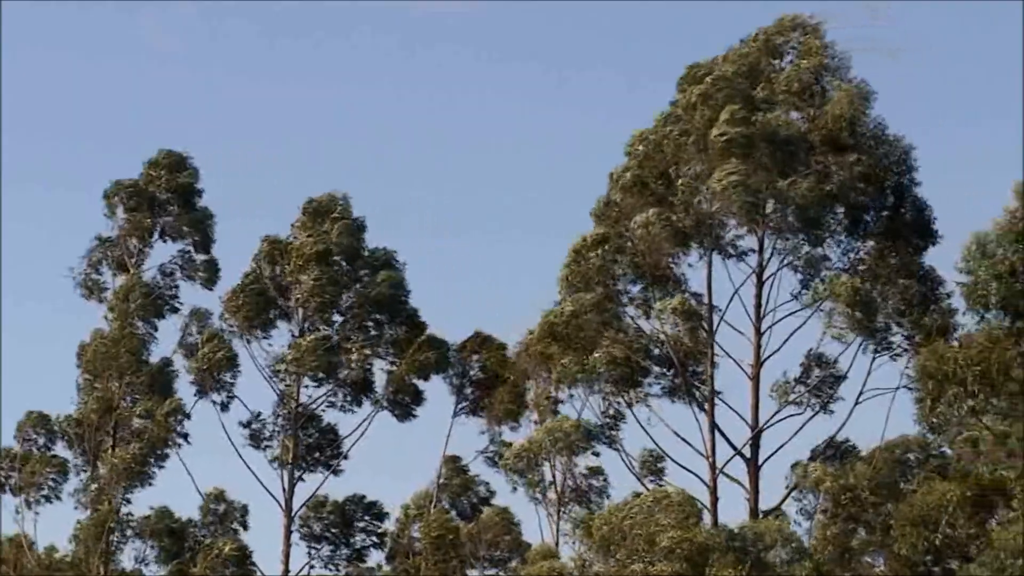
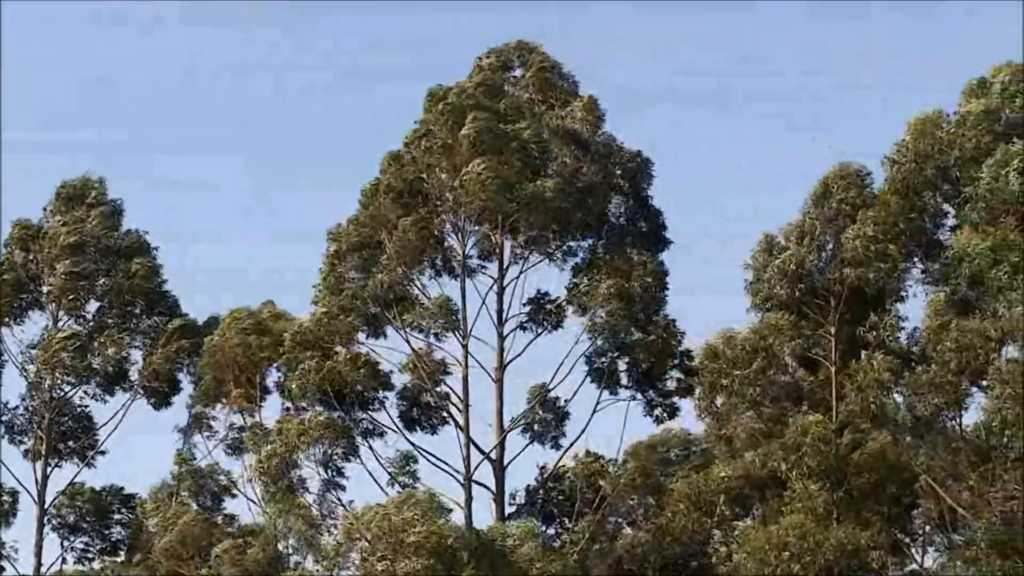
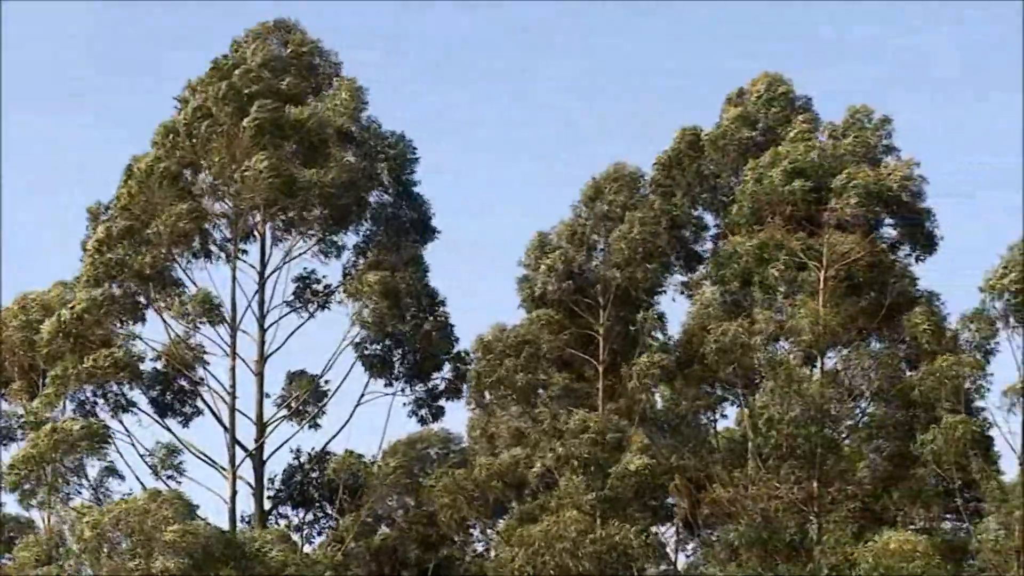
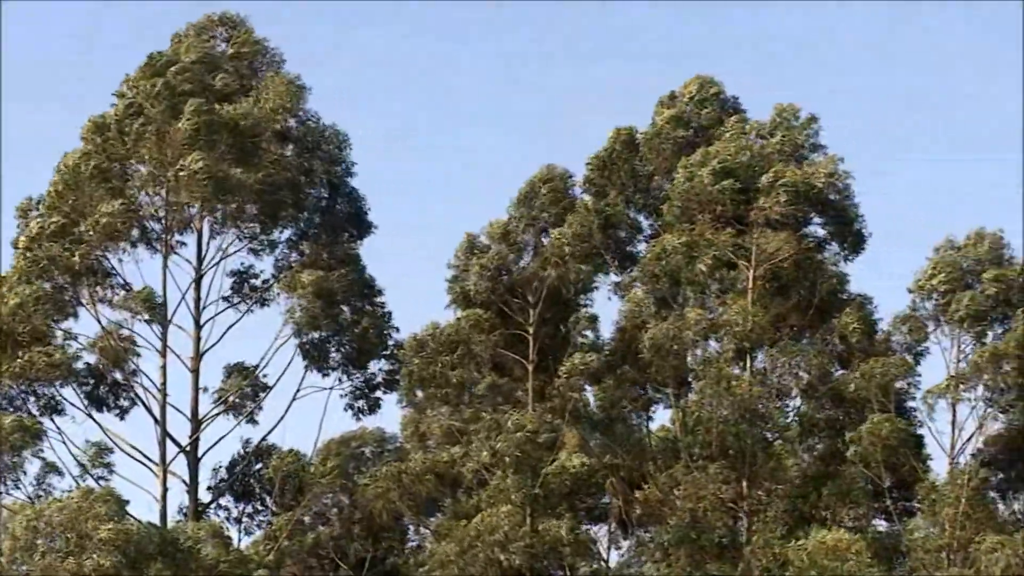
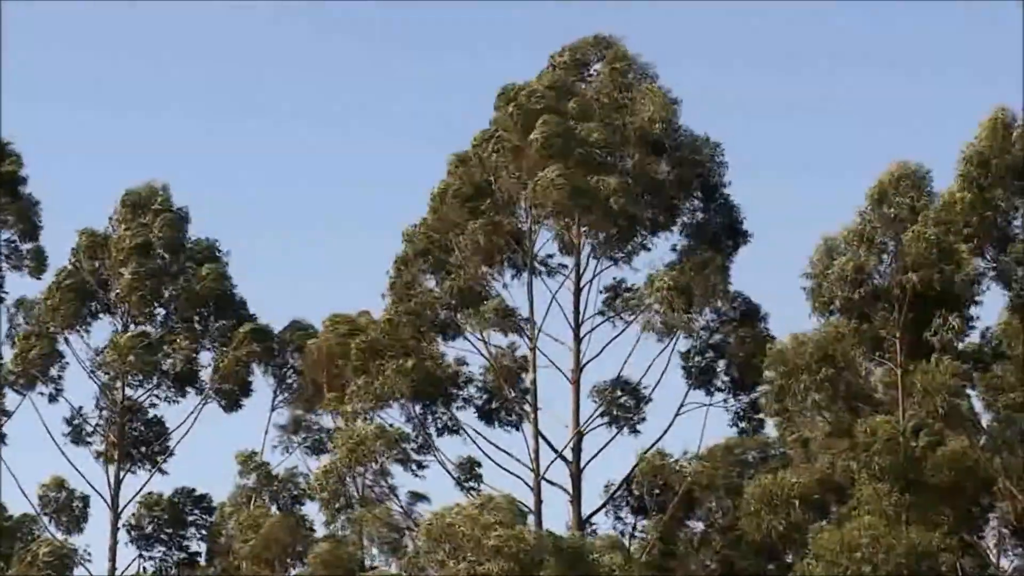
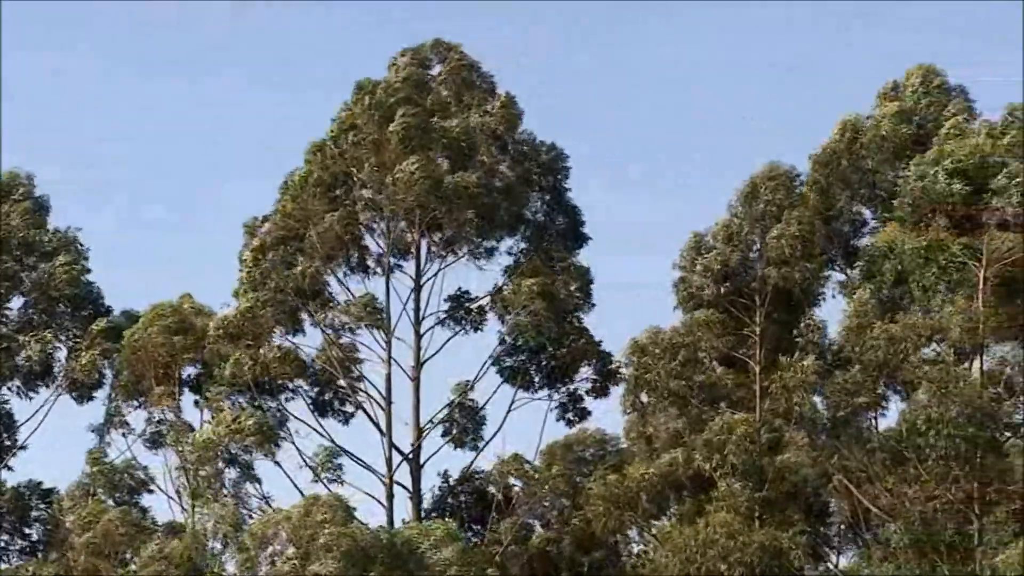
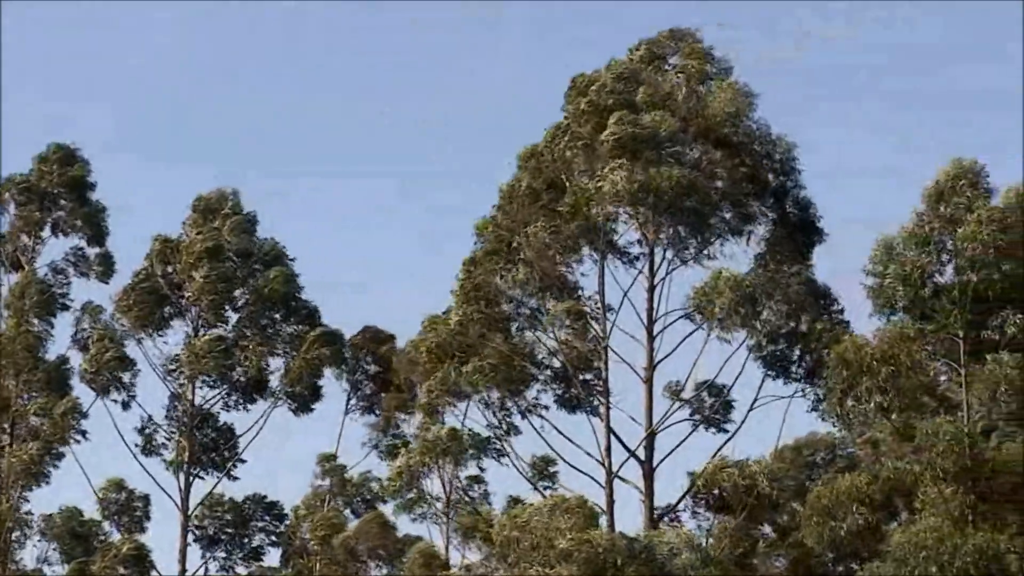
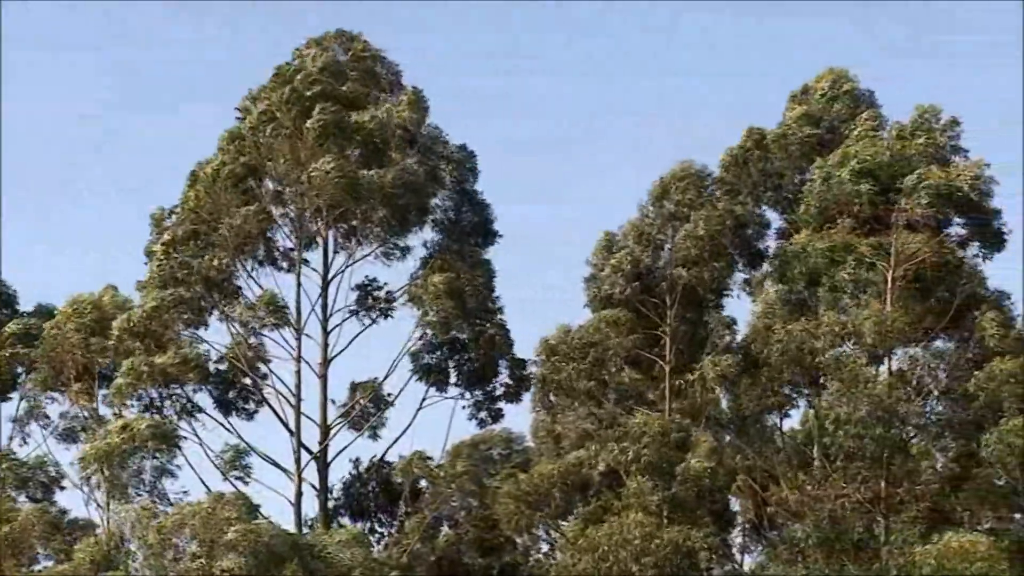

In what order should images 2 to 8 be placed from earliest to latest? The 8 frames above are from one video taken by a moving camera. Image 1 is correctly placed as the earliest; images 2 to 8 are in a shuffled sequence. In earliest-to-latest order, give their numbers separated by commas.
7, 5, 2, 6, 8, 3, 4
